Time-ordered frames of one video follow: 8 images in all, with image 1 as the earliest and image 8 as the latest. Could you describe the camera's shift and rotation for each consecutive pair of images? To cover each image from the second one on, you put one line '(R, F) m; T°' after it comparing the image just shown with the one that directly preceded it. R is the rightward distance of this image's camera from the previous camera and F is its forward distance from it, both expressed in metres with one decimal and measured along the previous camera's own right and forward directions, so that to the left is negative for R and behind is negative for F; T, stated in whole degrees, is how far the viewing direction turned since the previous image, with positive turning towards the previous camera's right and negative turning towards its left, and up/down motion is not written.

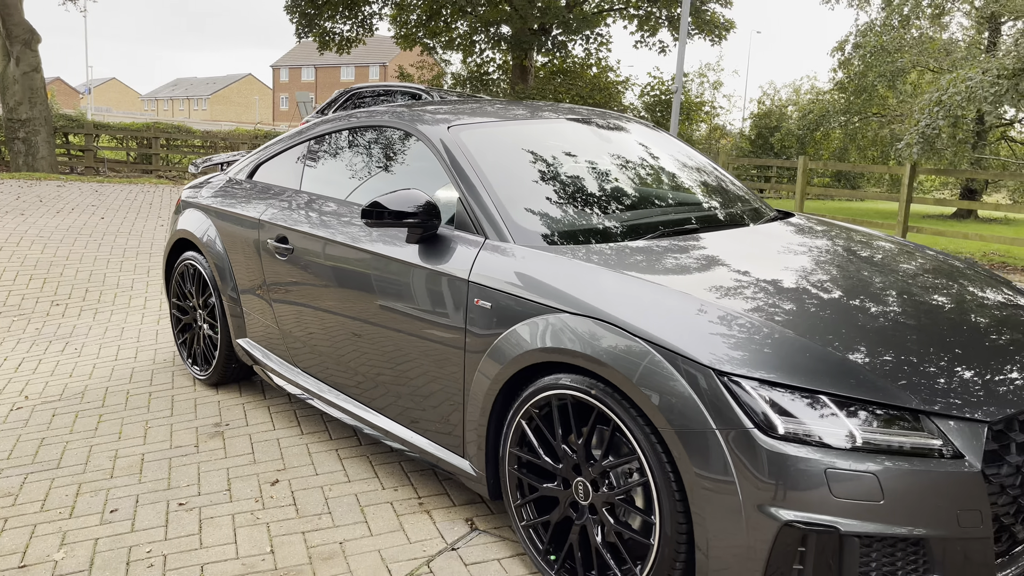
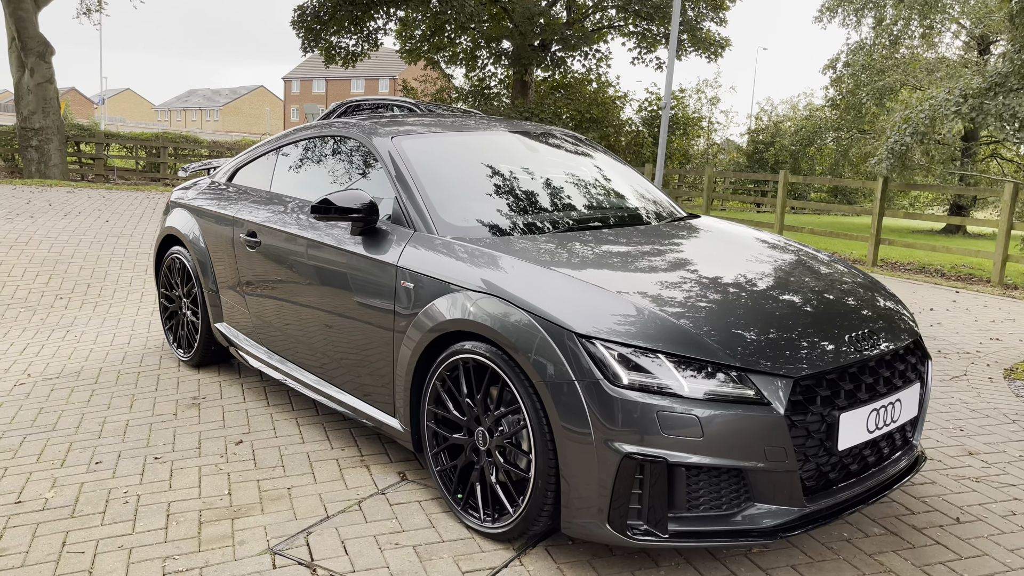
(+0.3, -0.5) m; -1°
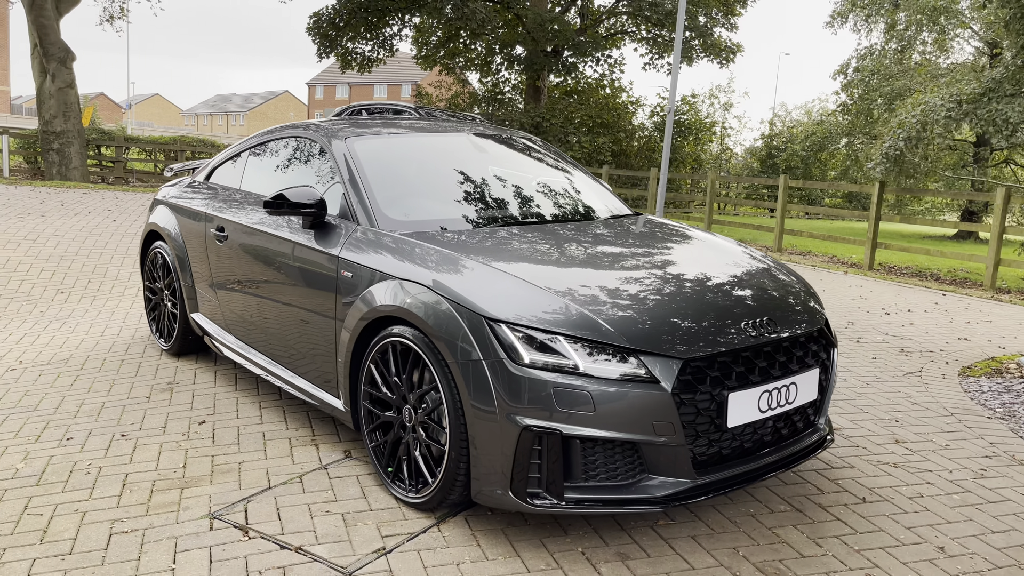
(+0.3, -0.2) m; -2°
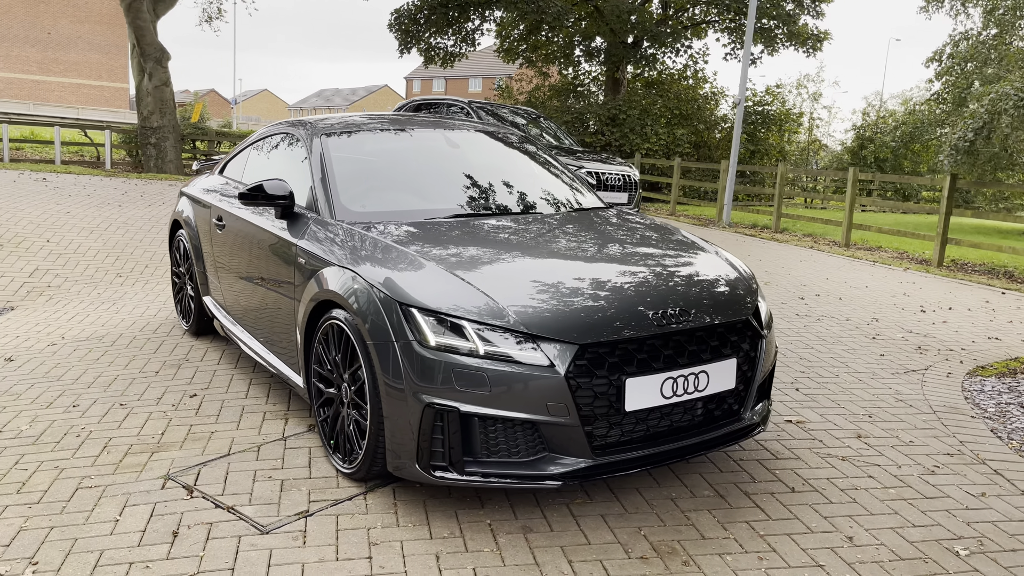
(+0.6, -0.1) m; -7°
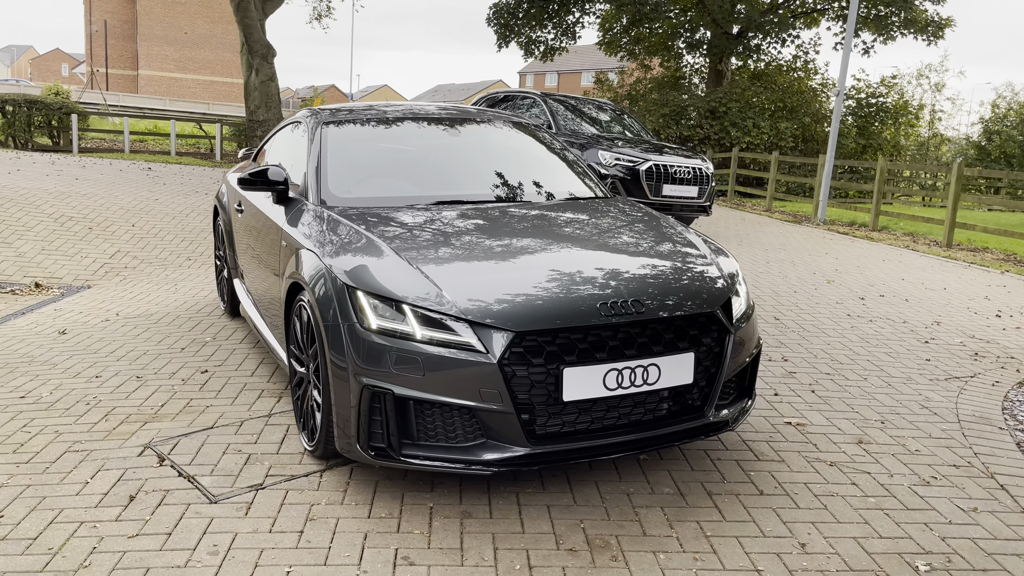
(+0.6, 0.0) m; -8°
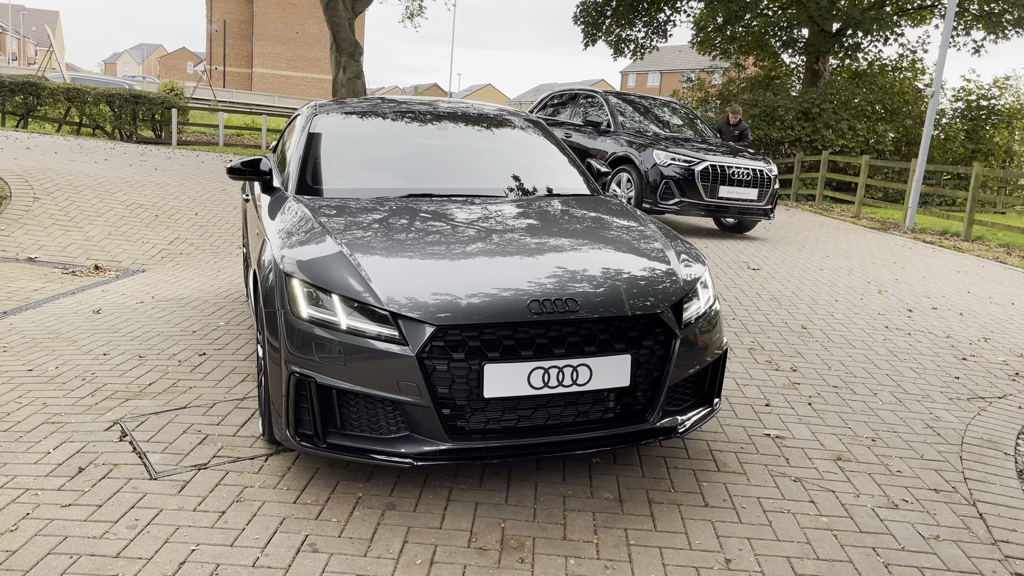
(+0.6, +0.1) m; -7°
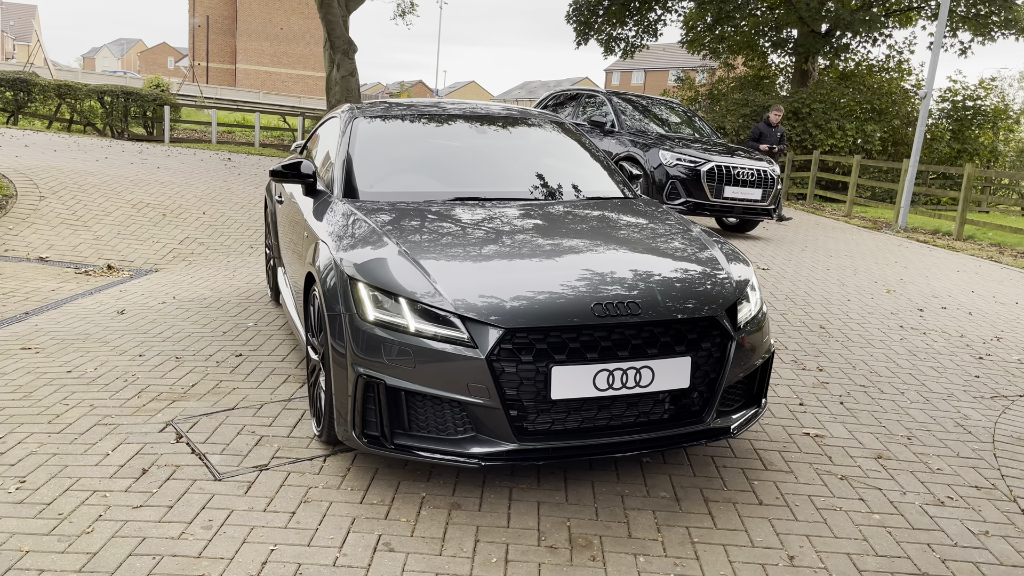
(-0.3, -0.1) m; +1°
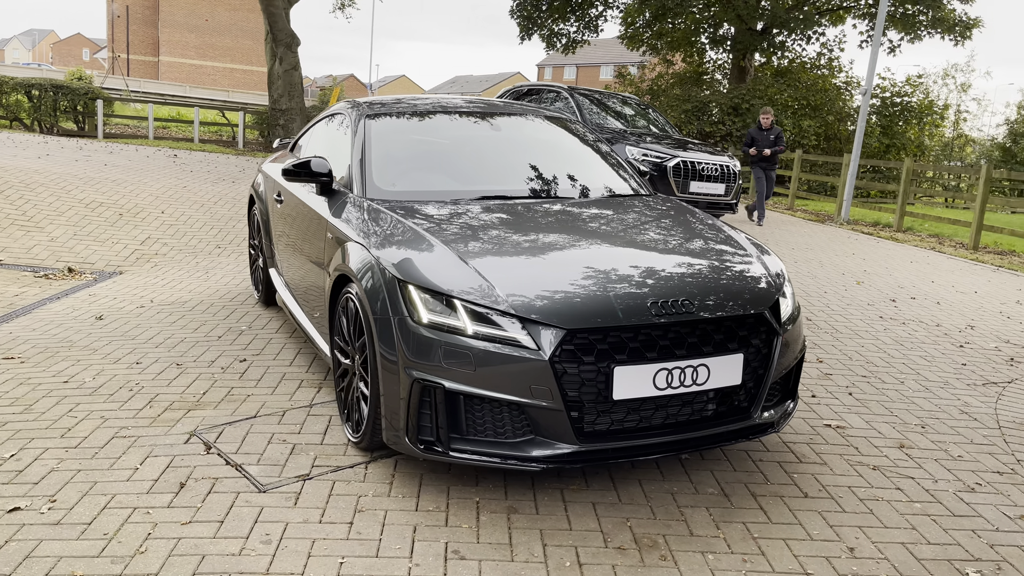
(-0.4, +0.1) m; +5°
